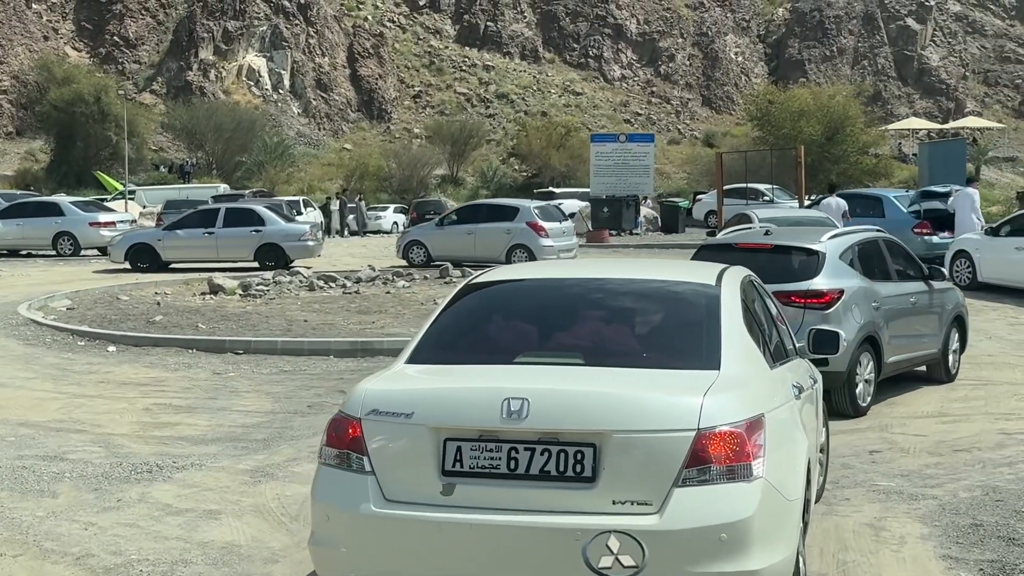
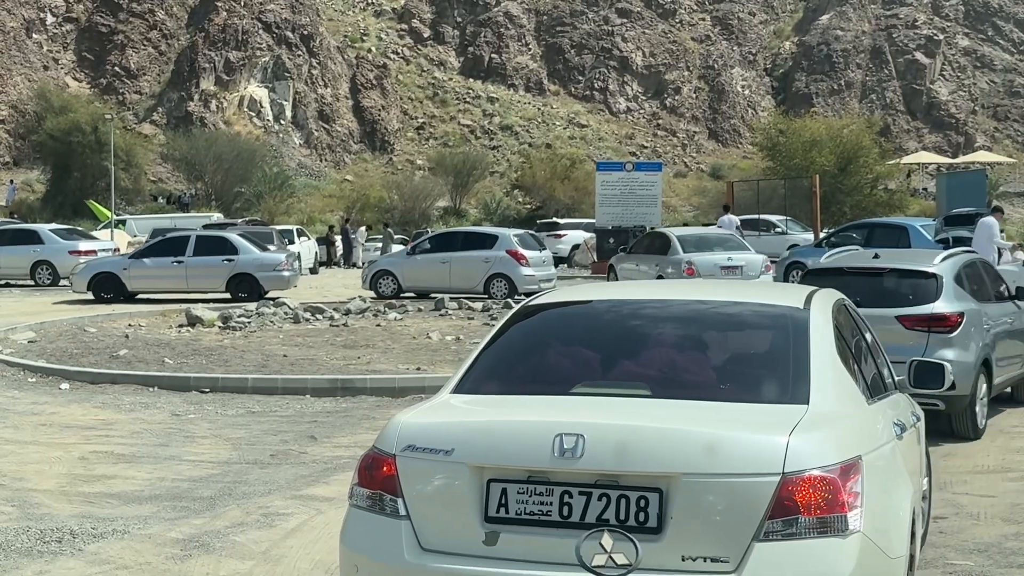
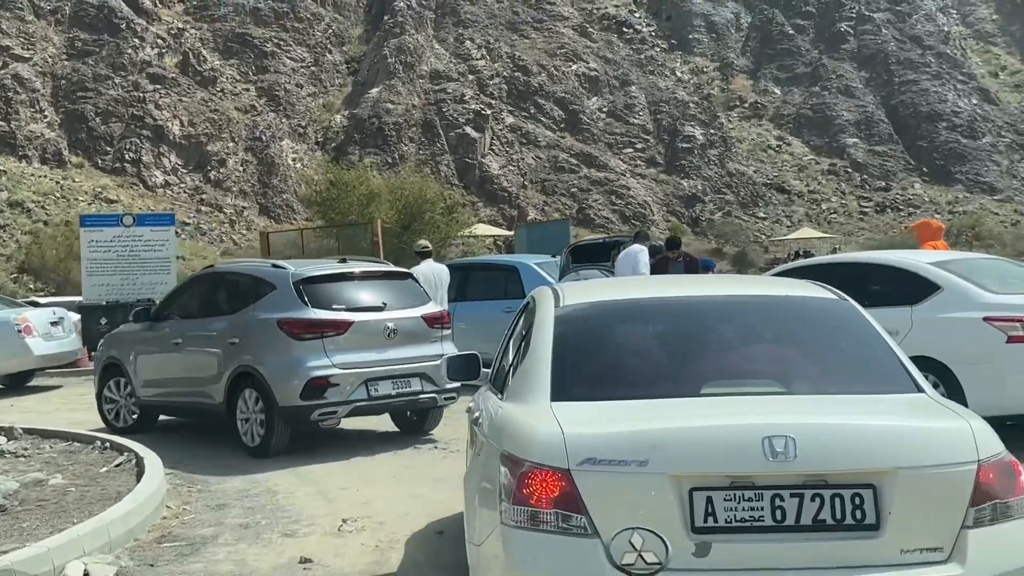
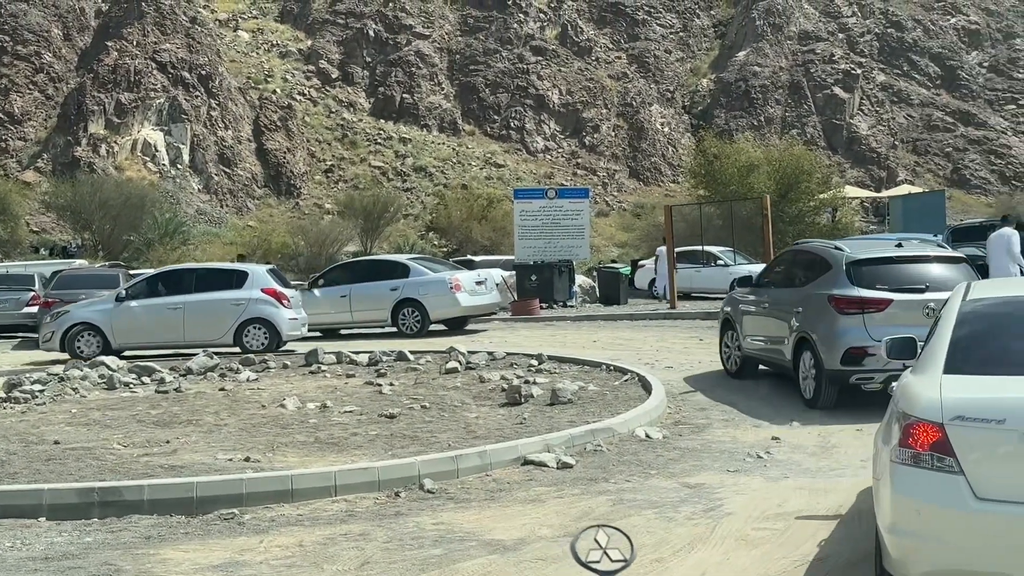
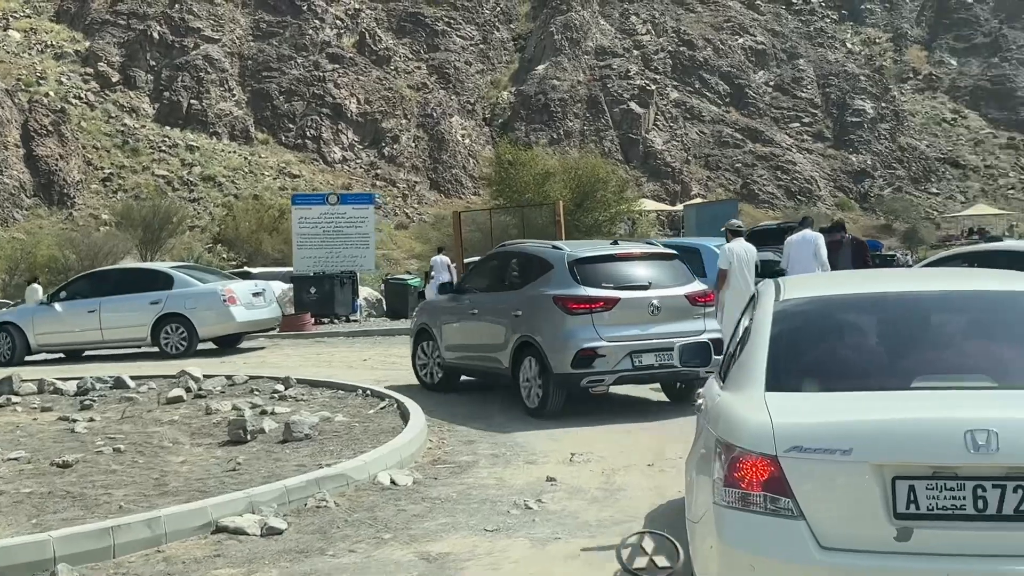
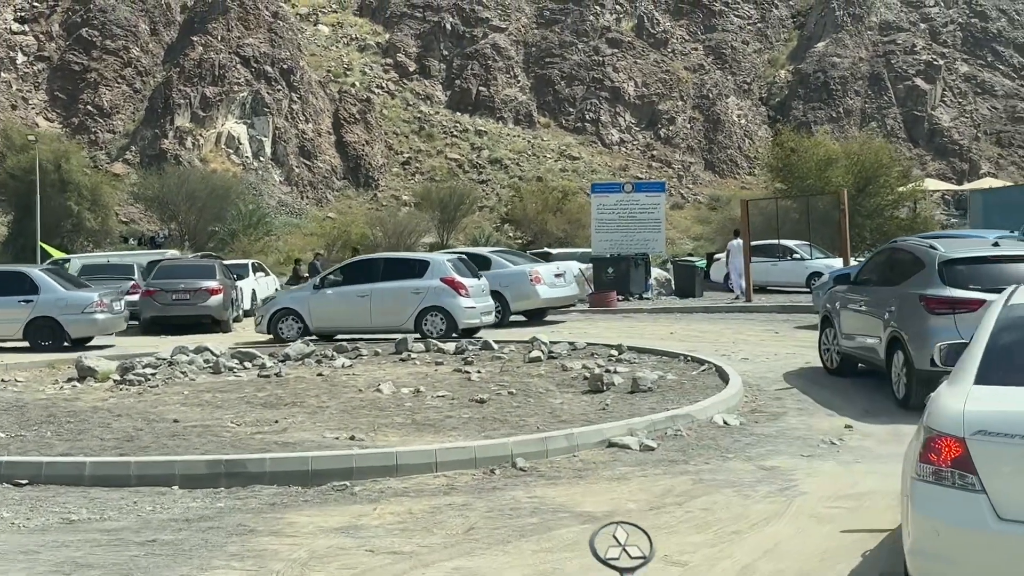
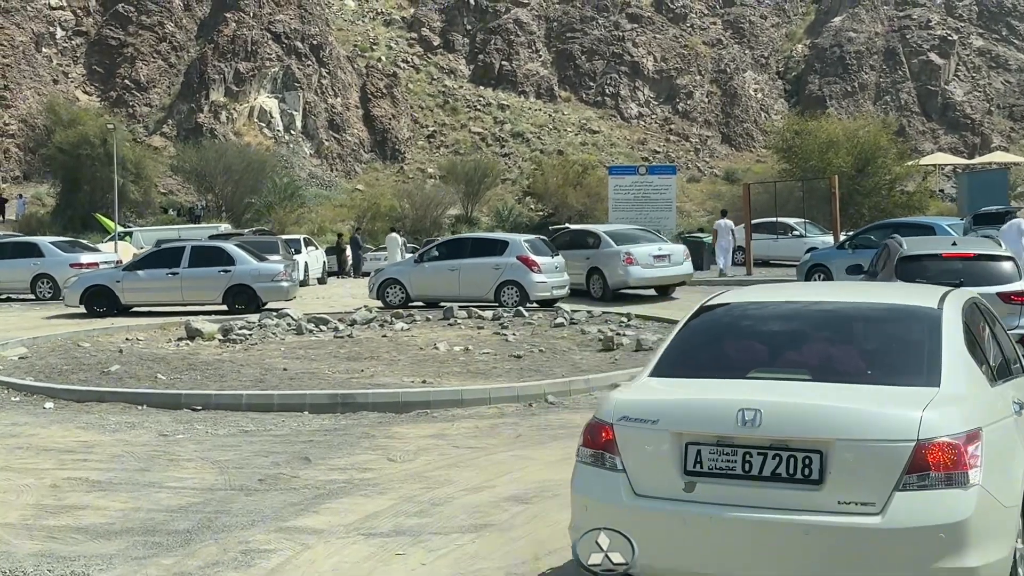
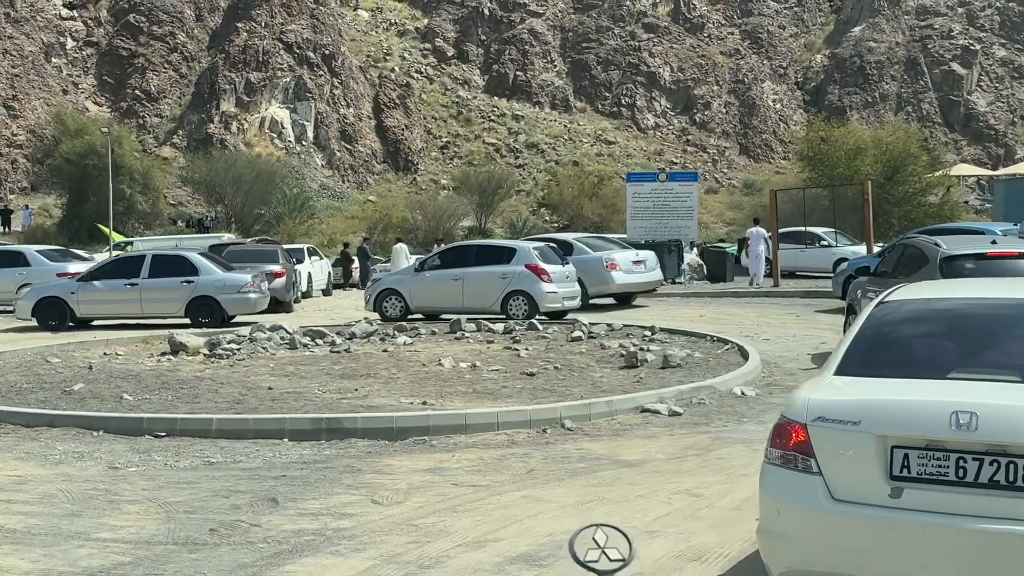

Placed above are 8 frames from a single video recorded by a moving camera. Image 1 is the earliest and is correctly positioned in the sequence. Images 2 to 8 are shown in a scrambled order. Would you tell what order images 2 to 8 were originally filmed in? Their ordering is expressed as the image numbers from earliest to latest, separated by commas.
2, 7, 8, 6, 4, 5, 3
